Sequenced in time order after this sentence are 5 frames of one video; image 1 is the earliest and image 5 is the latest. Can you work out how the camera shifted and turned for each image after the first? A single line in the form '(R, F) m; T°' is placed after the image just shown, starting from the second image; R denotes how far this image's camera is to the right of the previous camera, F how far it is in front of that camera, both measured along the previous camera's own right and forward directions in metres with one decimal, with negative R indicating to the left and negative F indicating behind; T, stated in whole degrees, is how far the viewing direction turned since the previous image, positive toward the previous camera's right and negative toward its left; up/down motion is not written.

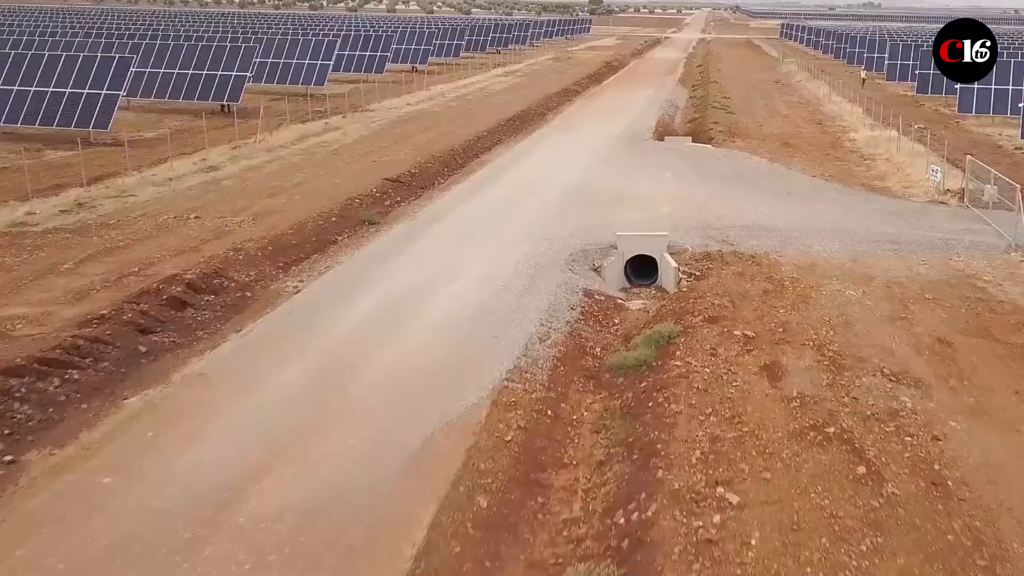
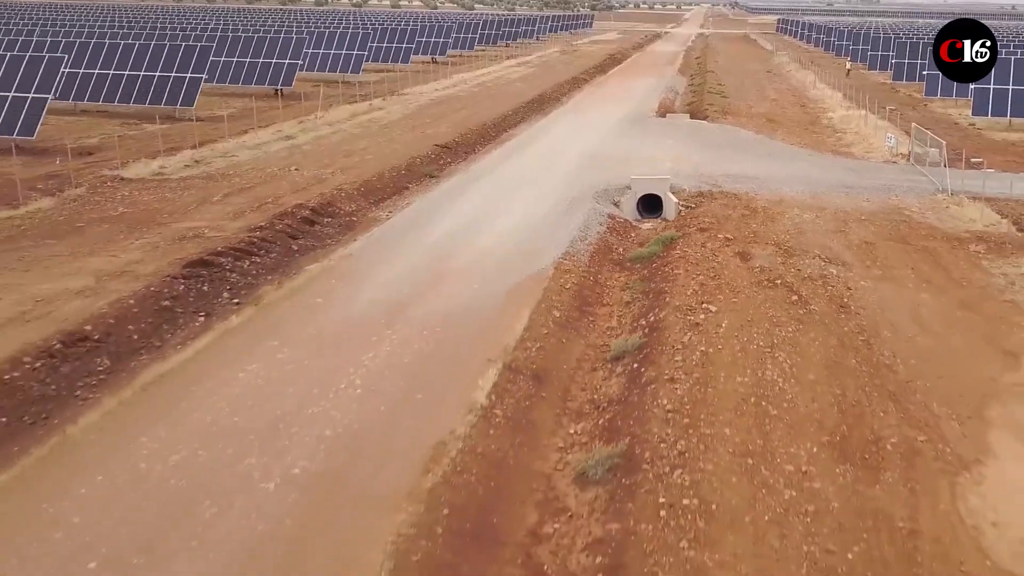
(-0.9, -5.0) m; 0°
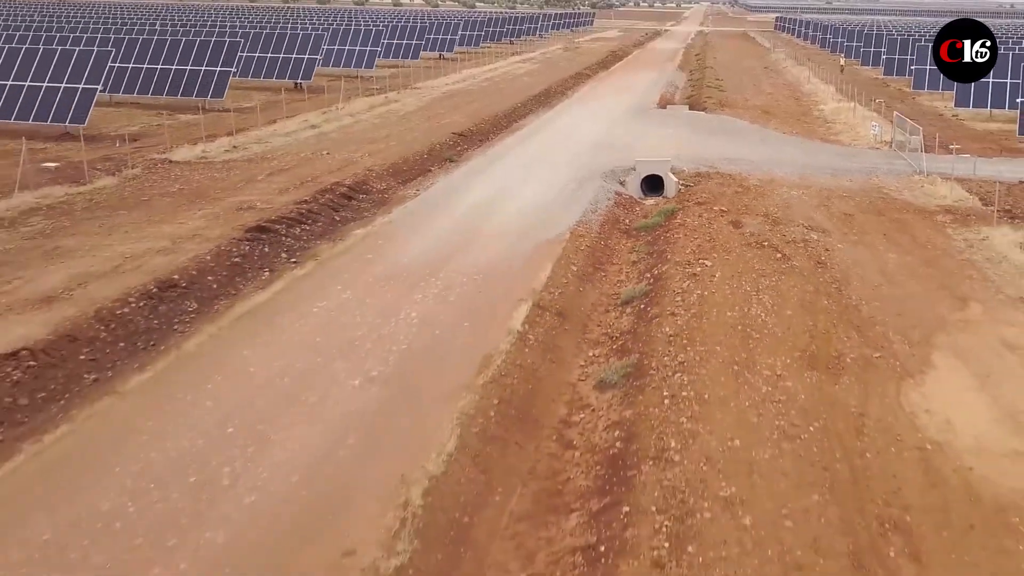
(-0.4, -2.2) m; 0°
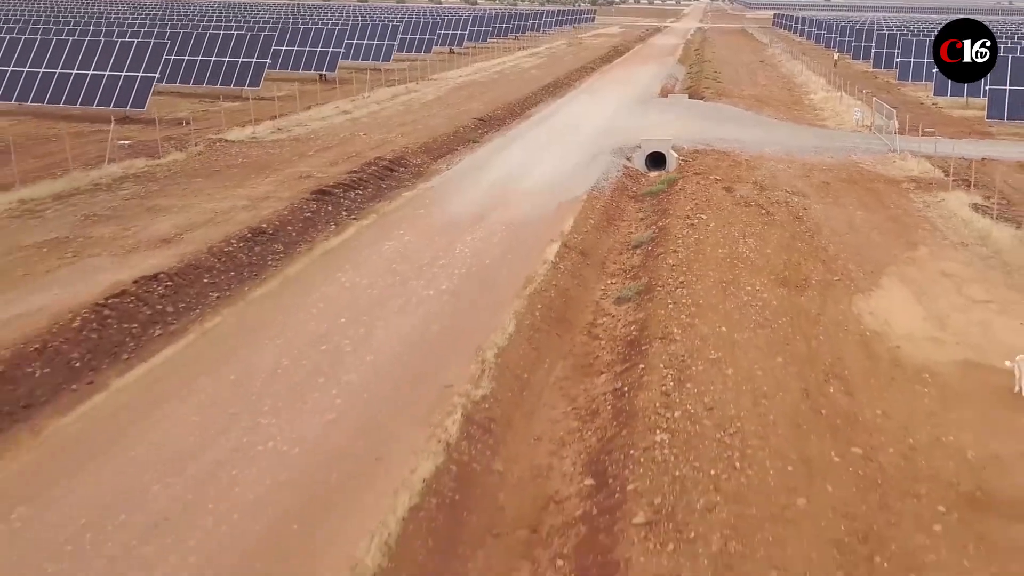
(-0.5, -3.1) m; 0°
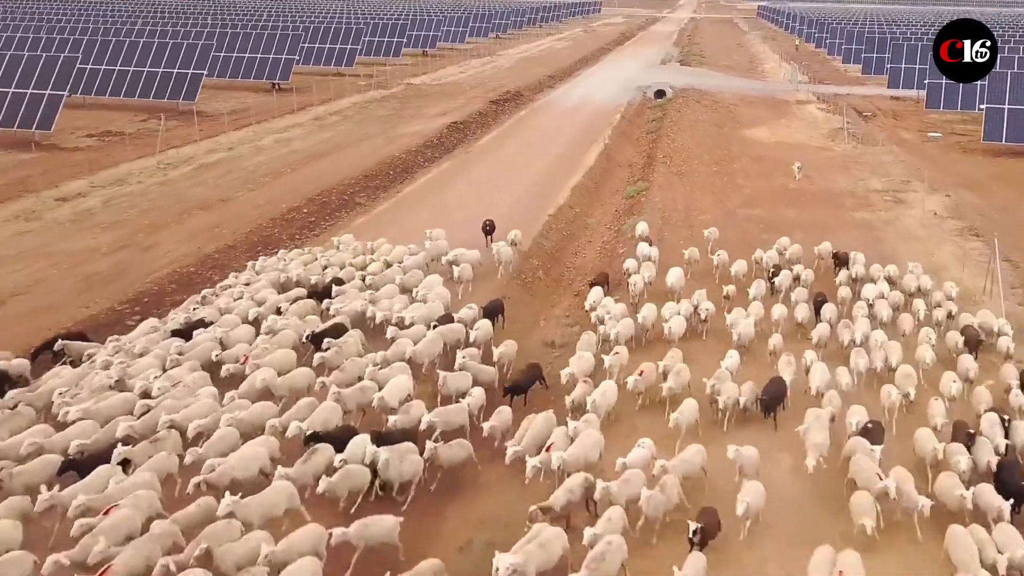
(-3.4, -20.6) m; 0°
